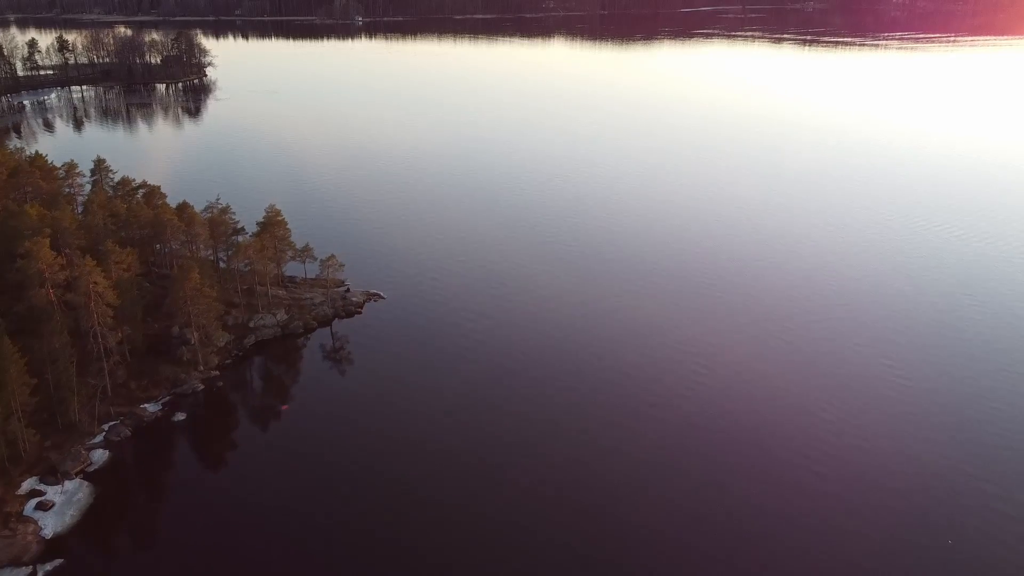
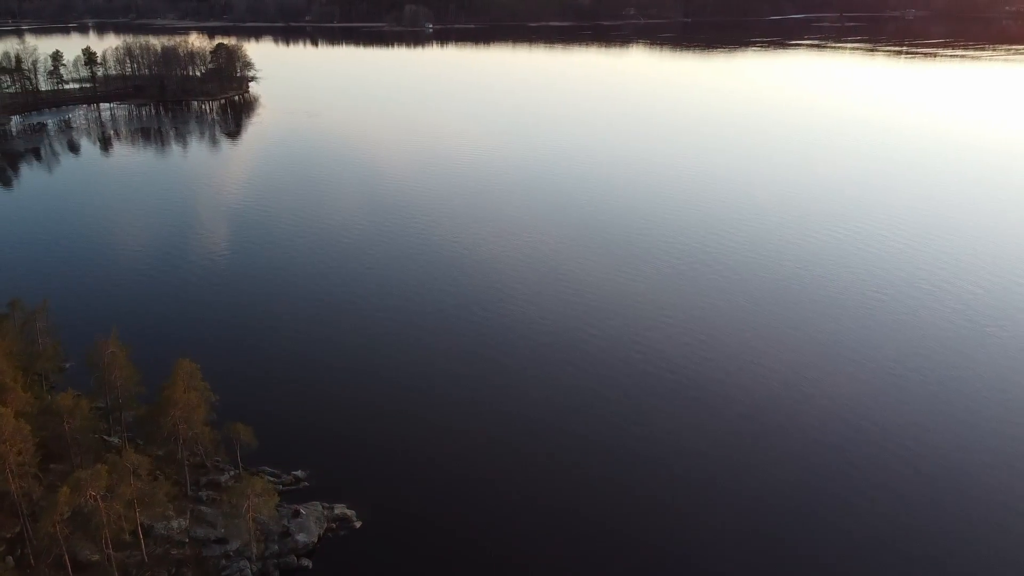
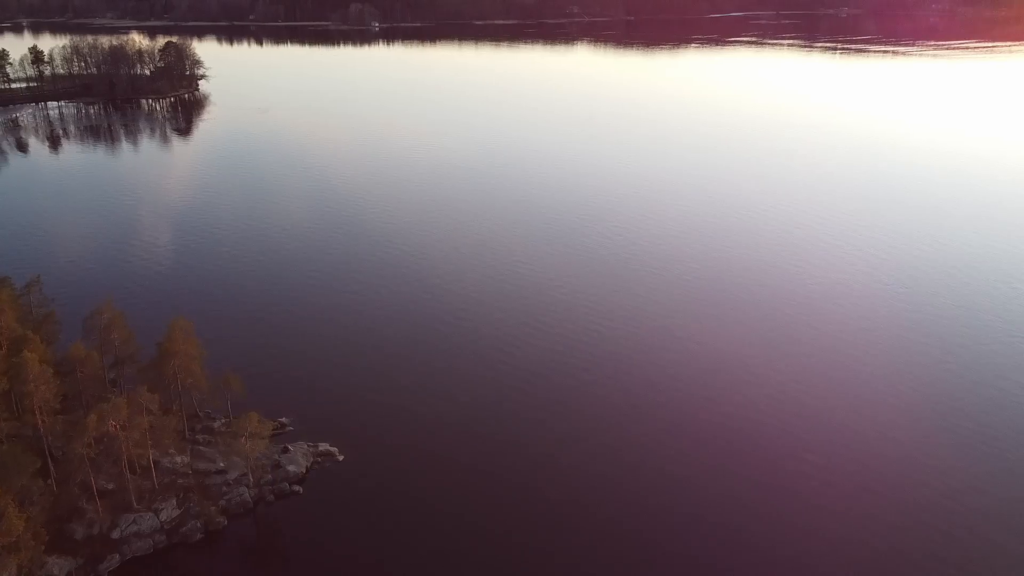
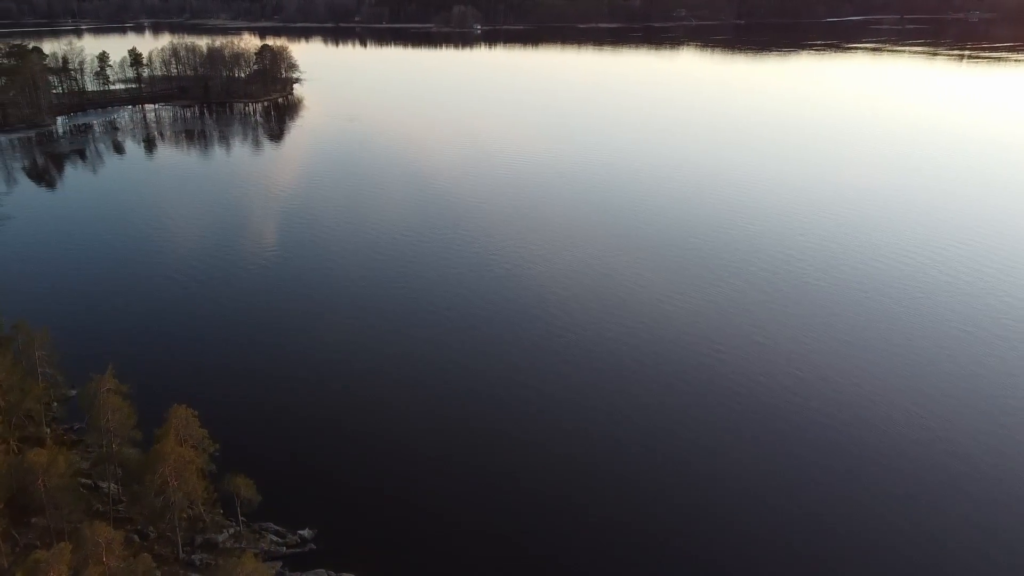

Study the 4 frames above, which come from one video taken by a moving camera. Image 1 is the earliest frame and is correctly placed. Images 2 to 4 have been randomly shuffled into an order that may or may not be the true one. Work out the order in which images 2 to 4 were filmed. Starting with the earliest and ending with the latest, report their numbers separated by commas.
3, 2, 4
